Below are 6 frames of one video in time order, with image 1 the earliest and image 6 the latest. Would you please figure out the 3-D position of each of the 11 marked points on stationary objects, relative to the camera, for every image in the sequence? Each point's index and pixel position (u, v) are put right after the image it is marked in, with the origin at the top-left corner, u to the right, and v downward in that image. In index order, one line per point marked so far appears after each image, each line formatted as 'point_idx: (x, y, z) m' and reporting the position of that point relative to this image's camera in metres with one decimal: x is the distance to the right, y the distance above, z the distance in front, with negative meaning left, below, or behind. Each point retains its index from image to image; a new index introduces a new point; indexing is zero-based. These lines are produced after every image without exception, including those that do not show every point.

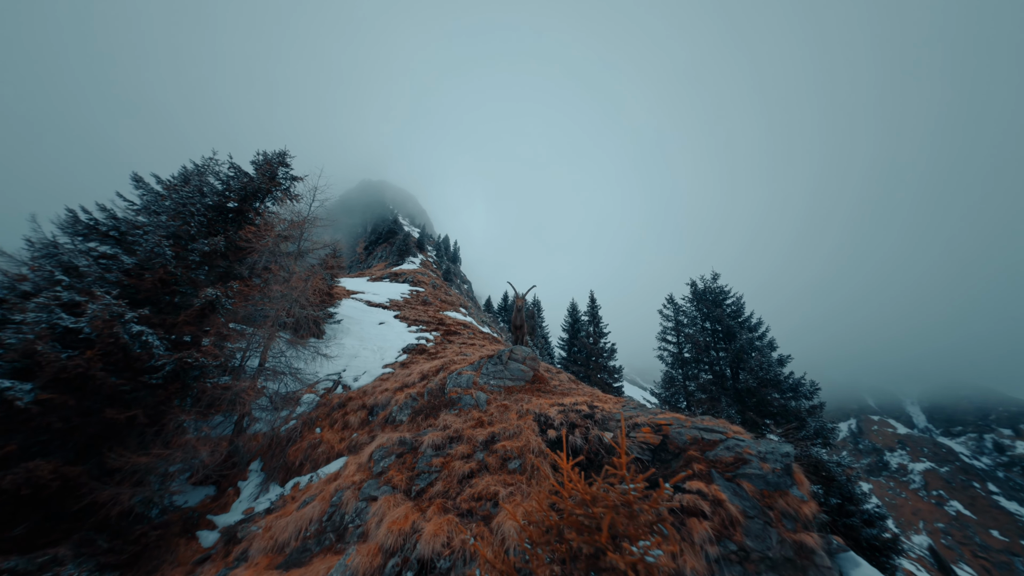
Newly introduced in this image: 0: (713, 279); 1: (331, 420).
0: (+9.3, +0.5, +14.0) m
1: (-5.5, -3.9, +9.0) m
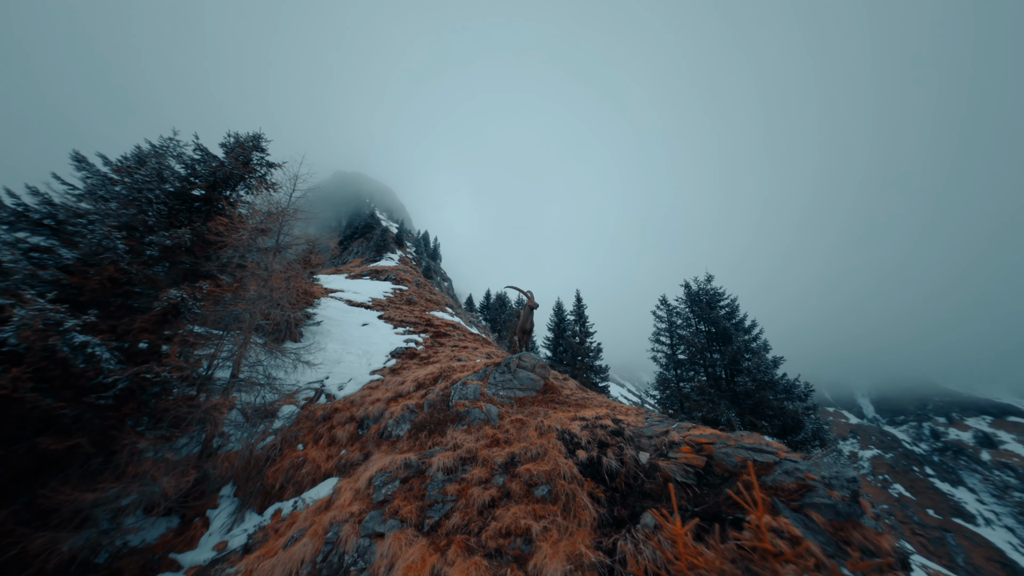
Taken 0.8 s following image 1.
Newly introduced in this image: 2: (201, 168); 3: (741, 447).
0: (+9.1, +0.4, +14.1) m
1: (-5.3, -3.9, +8.1) m
2: (-8.6, +3.3, +8.3) m
3: (+3.5, -2.3, +4.3) m
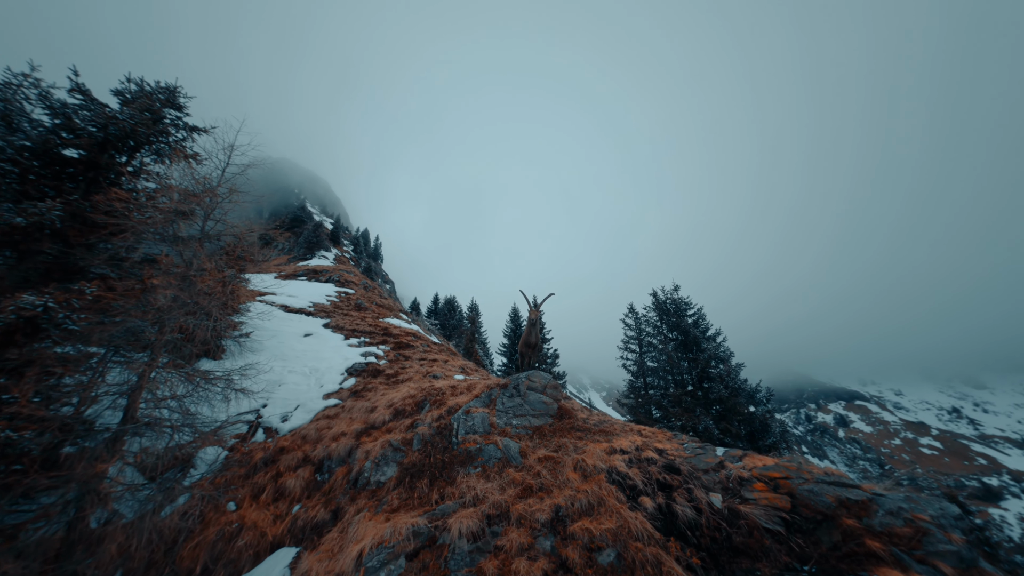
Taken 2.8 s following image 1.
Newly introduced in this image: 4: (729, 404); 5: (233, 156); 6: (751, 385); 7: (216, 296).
0: (+7.9, -0.1, +14.7) m
1: (-5.2, -4.0, +6.1) m
2: (-8.3, +3.3, +5.8) m
3: (+4.2, -2.6, +4.1) m
4: (+8.0, -4.3, +11.2) m
5: (-6.1, +2.9, +6.6) m
6: (+9.8, -4.0, +12.4) m
7: (-6.0, -0.1, +6.1) m
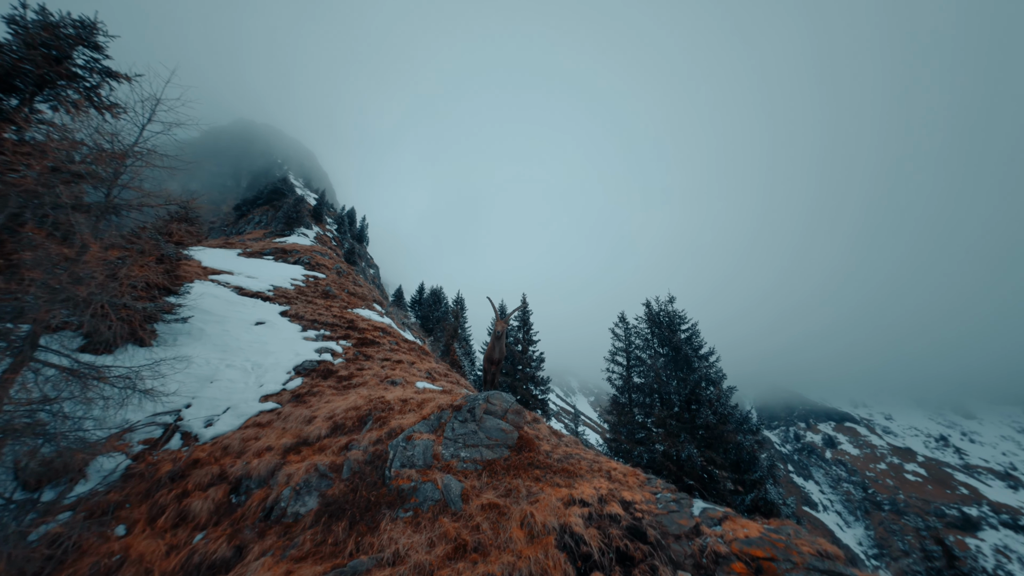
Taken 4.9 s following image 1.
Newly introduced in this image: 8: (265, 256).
0: (+7.2, -0.6, +13.8) m
1: (-6.2, -3.8, +5.1) m
2: (-8.7, +3.7, +4.7) m
3: (+3.3, -3.1, +3.2) m
4: (+7.0, -4.9, +10.3) m
5: (-6.6, +3.3, +5.5) m
6: (+8.7, -4.7, +11.5) m
7: (-6.7, +0.2, +5.1) m
8: (-13.2, +1.7, +16.3) m
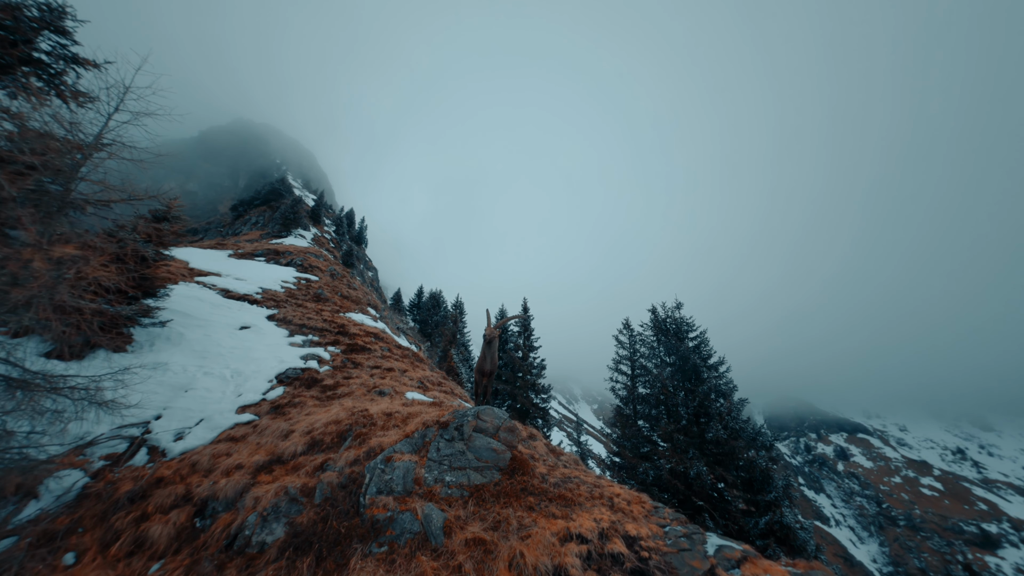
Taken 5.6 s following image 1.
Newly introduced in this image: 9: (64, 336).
0: (+7.2, -0.9, +13.2) m
1: (-6.3, -3.8, +4.6) m
2: (-8.8, +3.7, +4.4) m
3: (+3.1, -3.1, +2.6) m
4: (+6.9, -5.1, +9.6) m
5: (-6.7, +3.2, +5.1) m
6: (+8.7, -4.9, +10.8) m
7: (-6.8, +0.1, +4.7) m
8: (-13.2, +1.6, +16.0) m
9: (-6.9, -0.7, +4.7) m
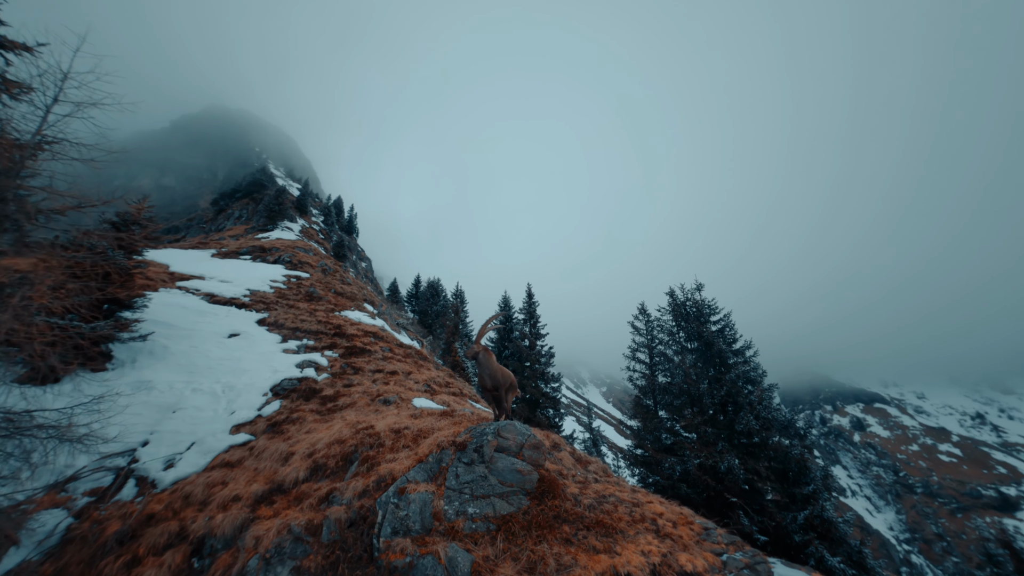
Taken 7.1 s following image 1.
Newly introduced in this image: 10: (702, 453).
0: (+7.6, -0.1, +12.4) m
1: (-5.8, -4.1, +4.2) m
2: (-8.7, +3.2, +3.6) m
3: (+3.5, -3.0, +1.9) m
4: (+7.4, -4.5, +9.0) m
5: (-6.5, +2.9, +4.4) m
6: (+9.2, -4.2, +10.2) m
7: (-6.5, -0.2, +4.0) m
8: (-12.9, +1.4, +15.3) m
9: (-6.6, -1.1, +4.1) m
10: (+5.9, -5.0, +9.2) m
